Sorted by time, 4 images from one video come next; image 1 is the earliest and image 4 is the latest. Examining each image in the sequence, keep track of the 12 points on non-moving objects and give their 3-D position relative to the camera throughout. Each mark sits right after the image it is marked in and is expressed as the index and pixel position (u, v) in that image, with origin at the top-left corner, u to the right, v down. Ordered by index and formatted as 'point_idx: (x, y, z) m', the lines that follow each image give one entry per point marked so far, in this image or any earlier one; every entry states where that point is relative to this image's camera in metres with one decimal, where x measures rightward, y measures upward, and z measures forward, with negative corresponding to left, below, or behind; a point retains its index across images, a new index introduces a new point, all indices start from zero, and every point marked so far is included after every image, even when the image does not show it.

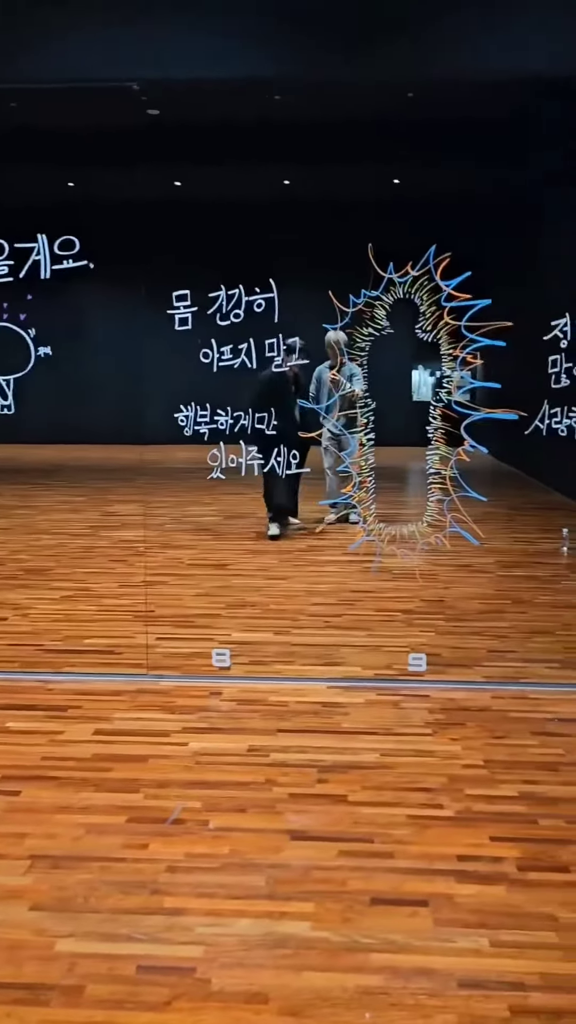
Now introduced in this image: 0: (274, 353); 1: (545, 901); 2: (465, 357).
0: (-0.1, +0.6, +3.3) m
1: (+0.6, -1.0, +2.1) m
2: (+0.7, +0.6, +3.2) m
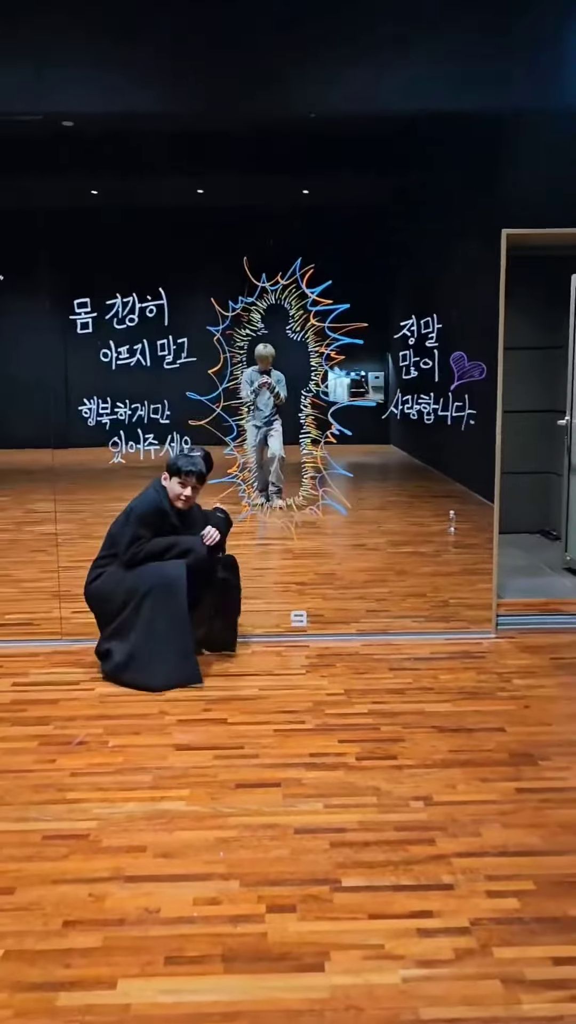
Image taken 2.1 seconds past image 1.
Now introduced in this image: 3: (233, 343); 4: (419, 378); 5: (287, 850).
0: (-0.6, +0.7, +3.8) m
1: (+0.3, -0.8, +2.6) m
2: (+0.2, +0.7, +3.8) m
3: (-0.3, +0.8, +3.8) m
4: (+0.6, +0.6, +3.9) m
5: (0.0, -0.9, +2.2) m
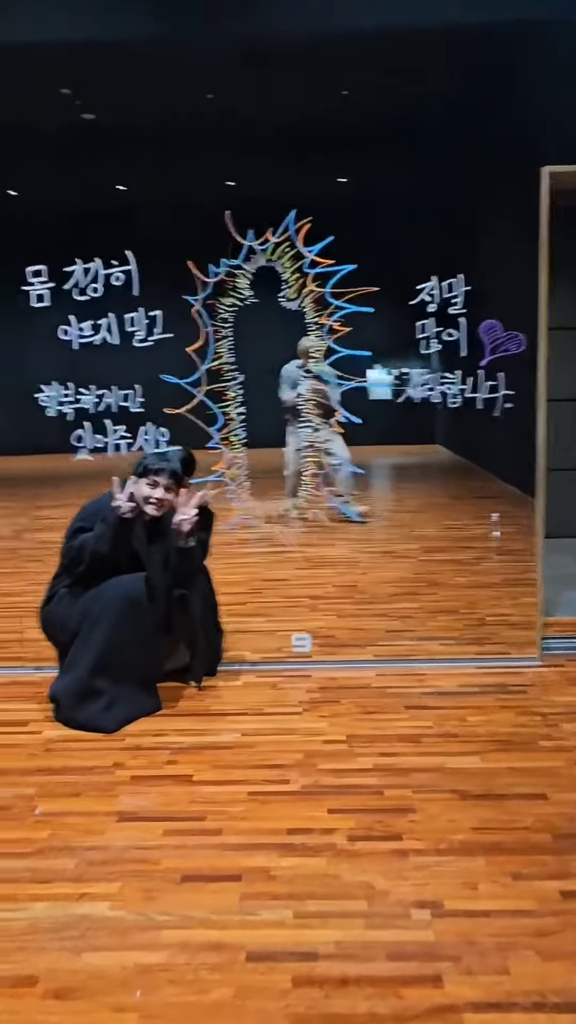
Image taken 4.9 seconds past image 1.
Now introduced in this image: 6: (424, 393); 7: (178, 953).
0: (-0.6, +0.7, +3.2) m
1: (+0.2, -0.8, +2.0) m
2: (+0.2, +0.7, +3.2) m
3: (-0.3, +0.8, +3.2) m
4: (+0.6, +0.6, +3.2) m
5: (-0.1, -0.9, +1.6) m
6: (+0.5, +0.5, +3.2) m
7: (-0.2, -0.9, +1.7) m
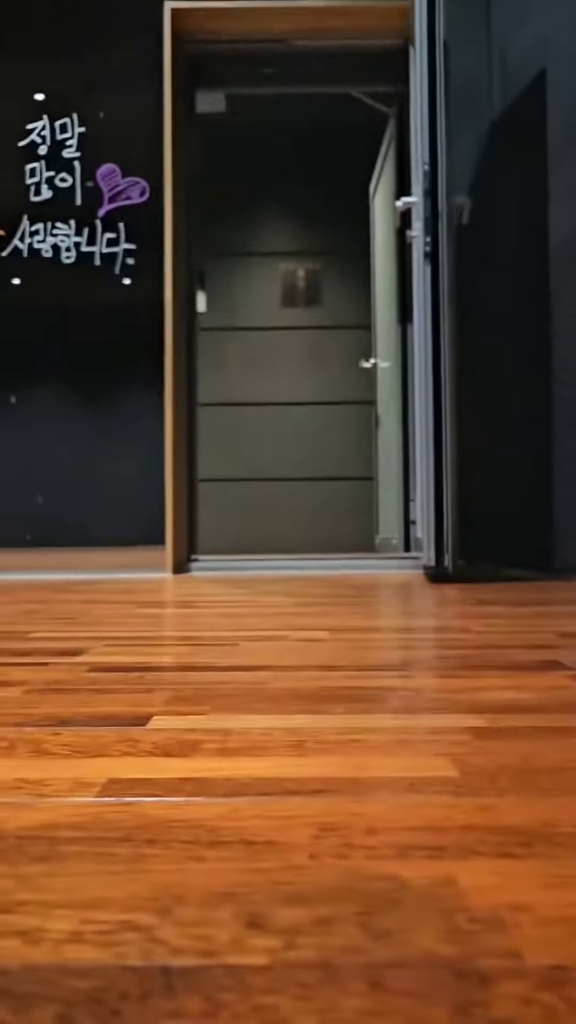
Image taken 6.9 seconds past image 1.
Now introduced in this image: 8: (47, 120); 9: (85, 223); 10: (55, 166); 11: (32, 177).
0: (-1.9, +1.1, +2.8) m
1: (-1.2, -0.2, +1.3) m
2: (-1.2, +1.1, +2.7) m
3: (-1.6, +1.2, +2.8) m
4: (-0.8, +1.0, +2.8) m
5: (-1.4, -0.1, +0.8) m
6: (-0.8, +0.9, +2.8) m
7: (-1.6, -0.2, +1.0) m
8: (-0.8, +1.3, +2.8) m
9: (-0.7, +0.9, +2.8) m
10: (-0.8, +1.1, +2.8) m
11: (-0.8, +1.1, +2.8) m
